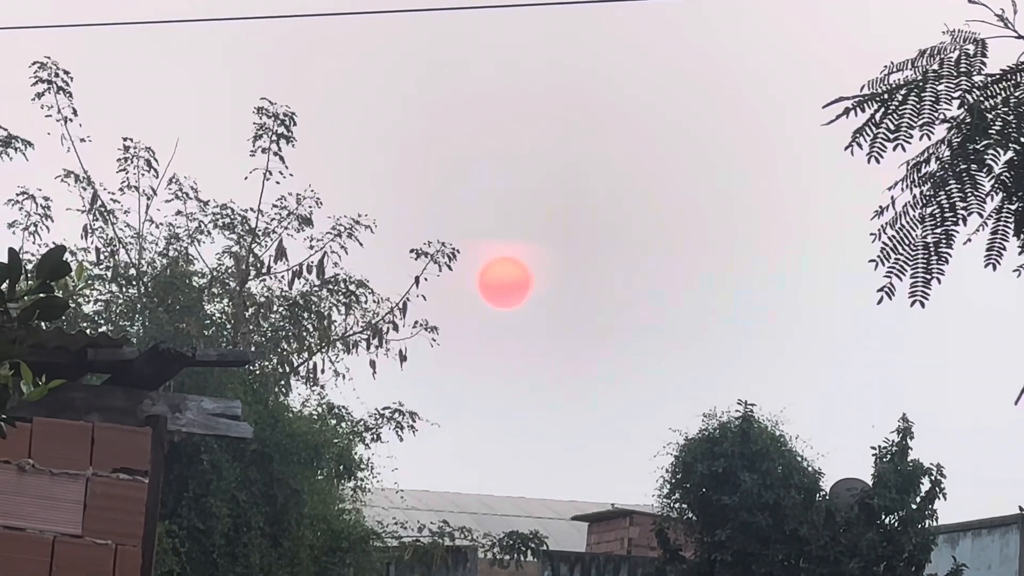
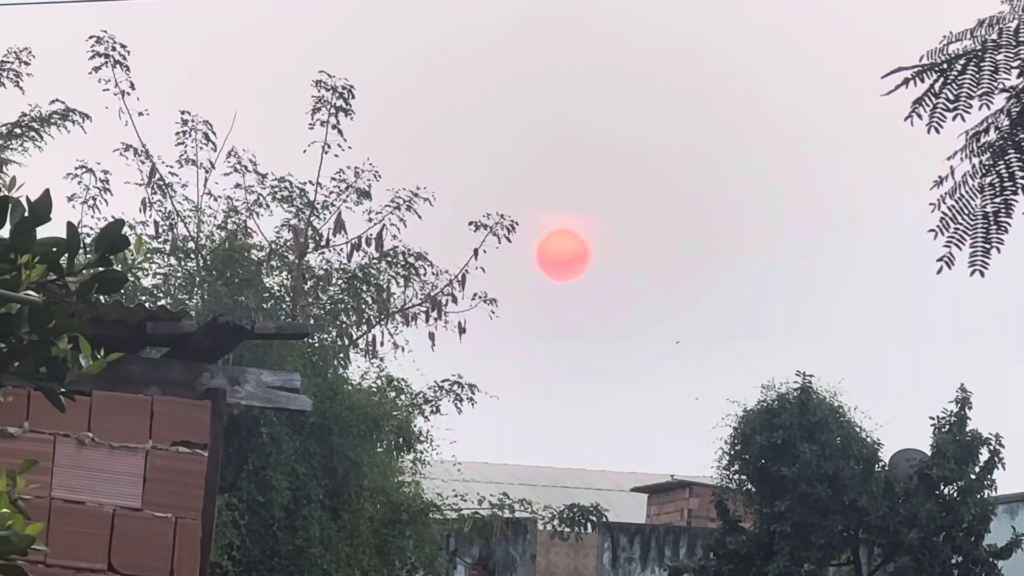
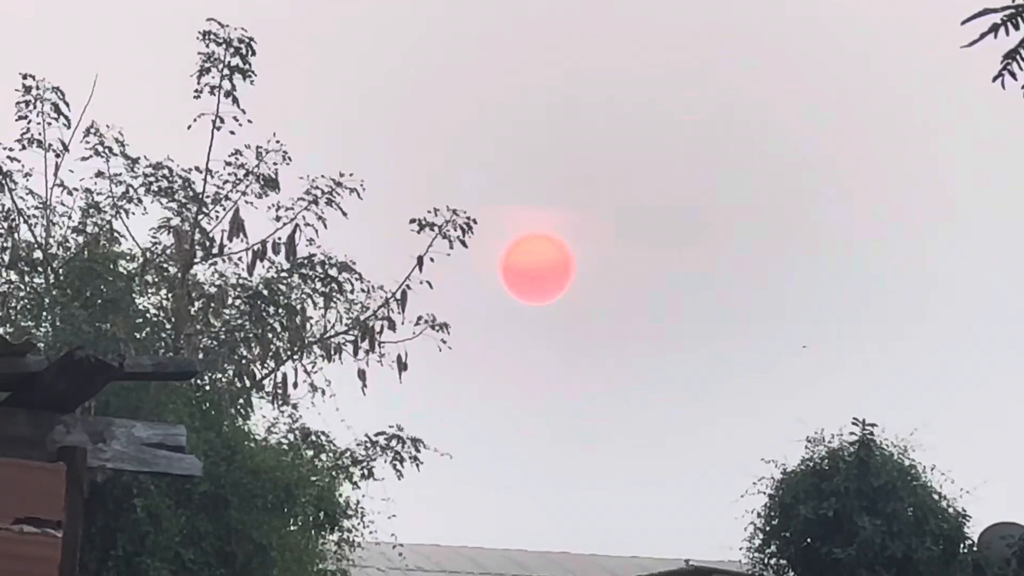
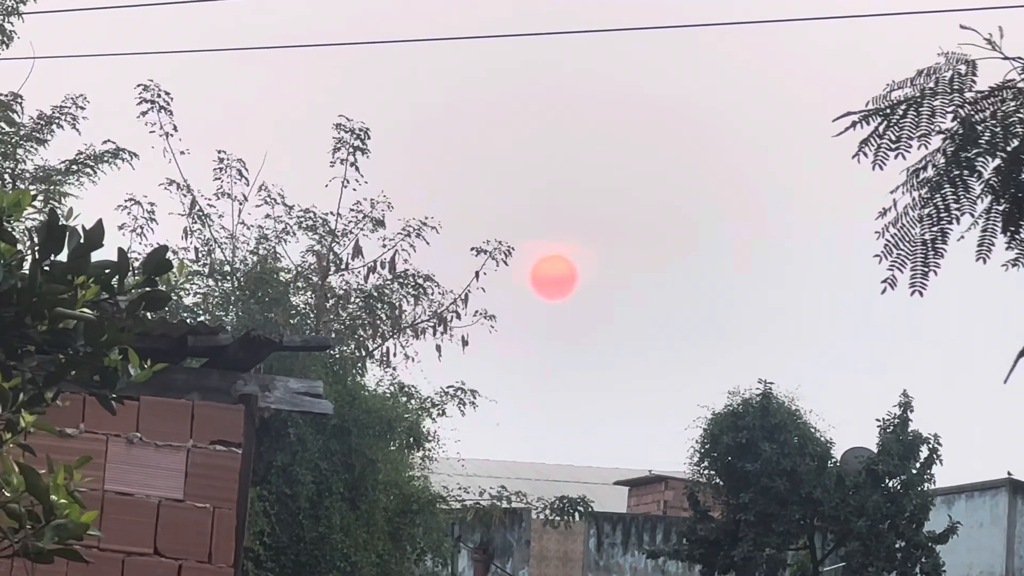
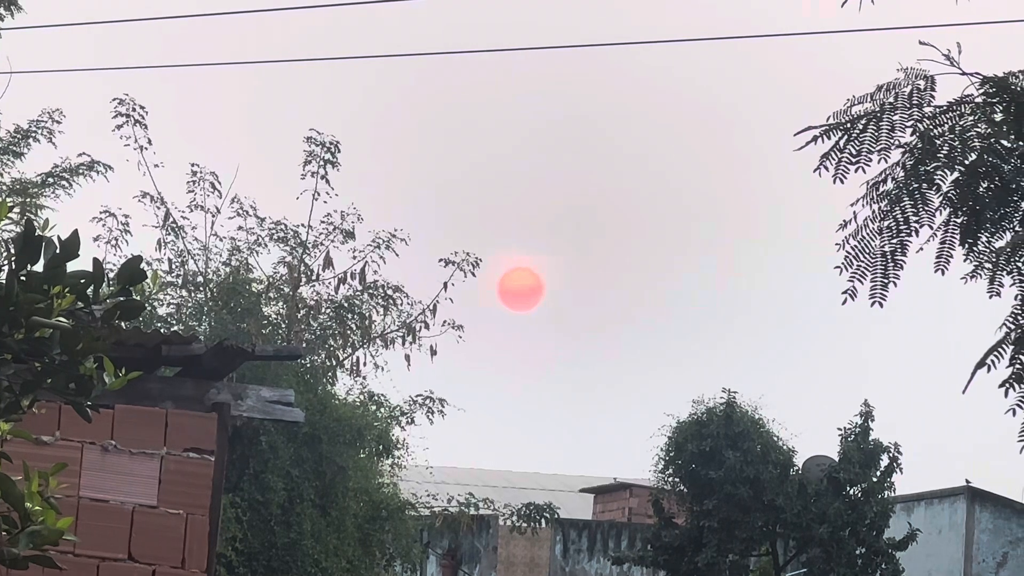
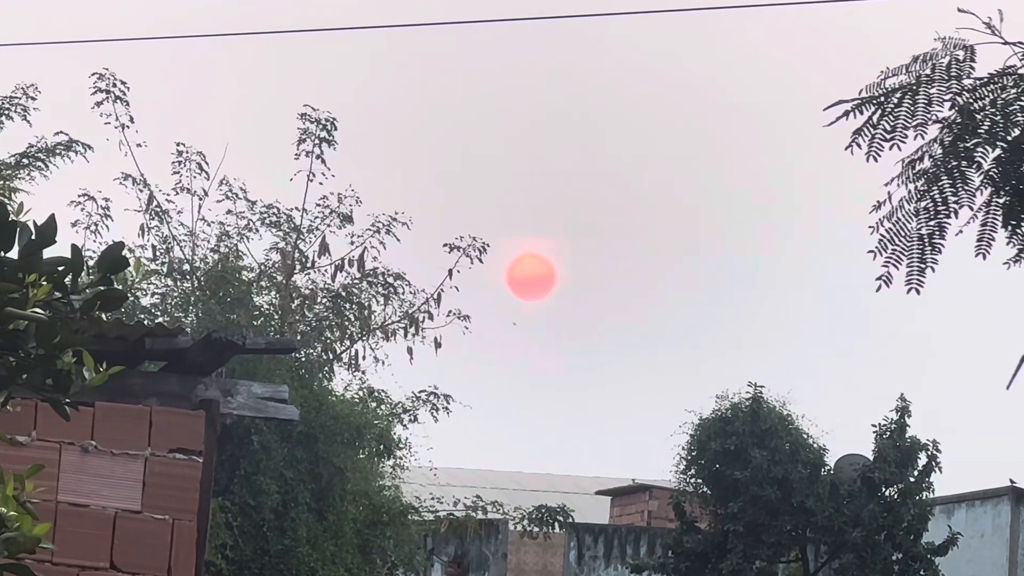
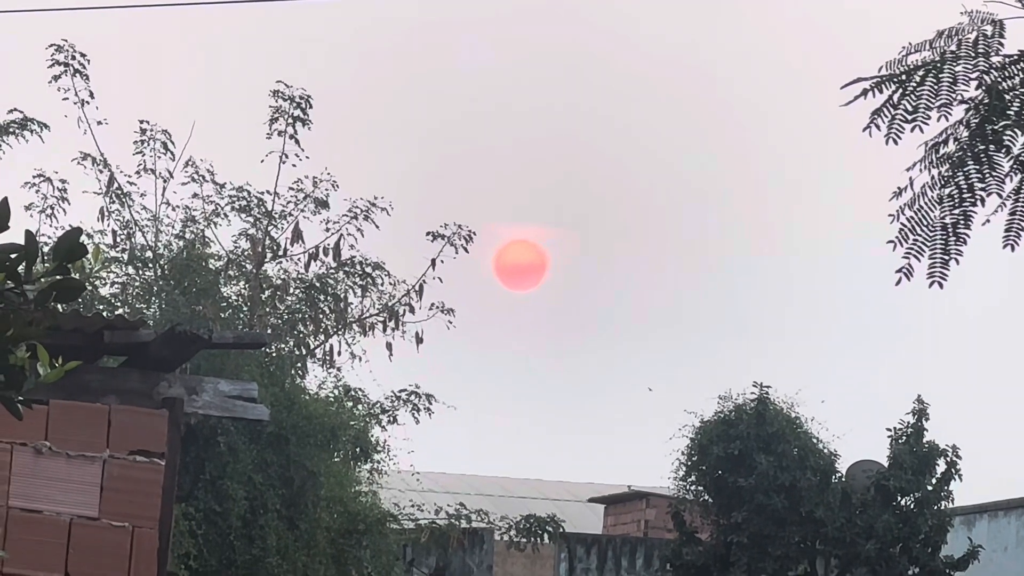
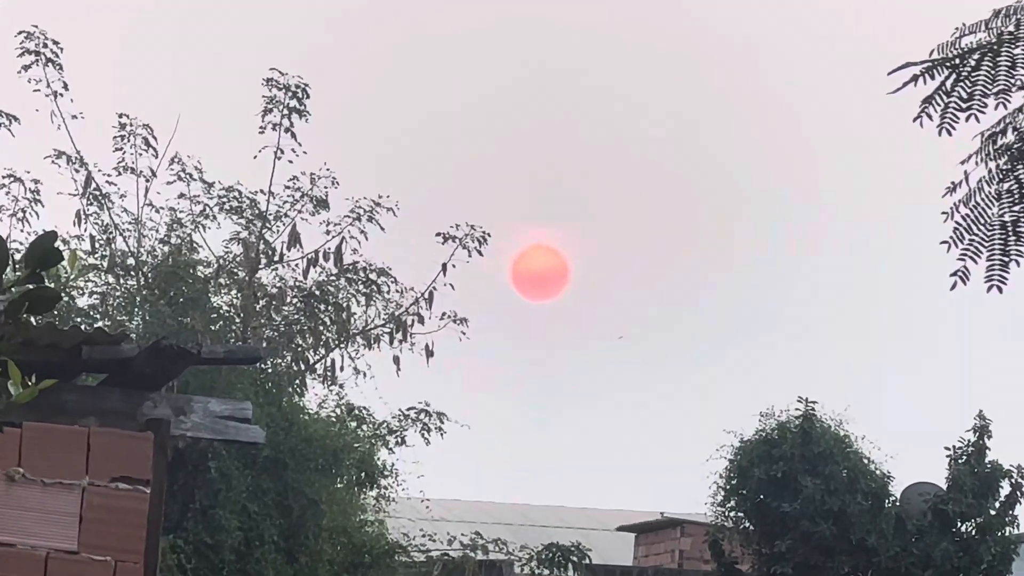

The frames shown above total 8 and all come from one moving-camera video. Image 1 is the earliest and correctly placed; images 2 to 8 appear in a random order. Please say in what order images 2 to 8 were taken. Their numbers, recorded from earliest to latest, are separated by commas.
7, 2, 4, 5, 6, 8, 3
